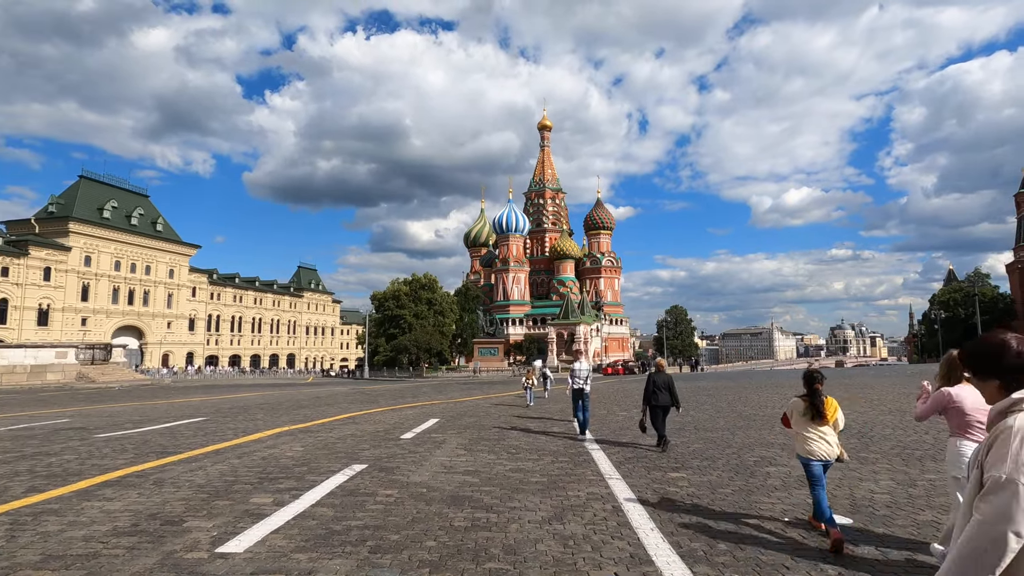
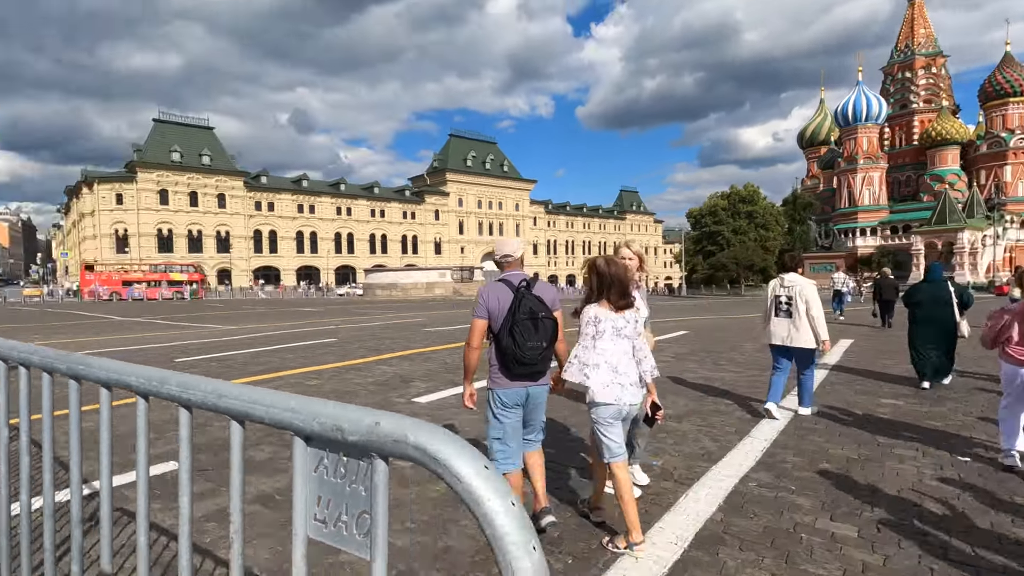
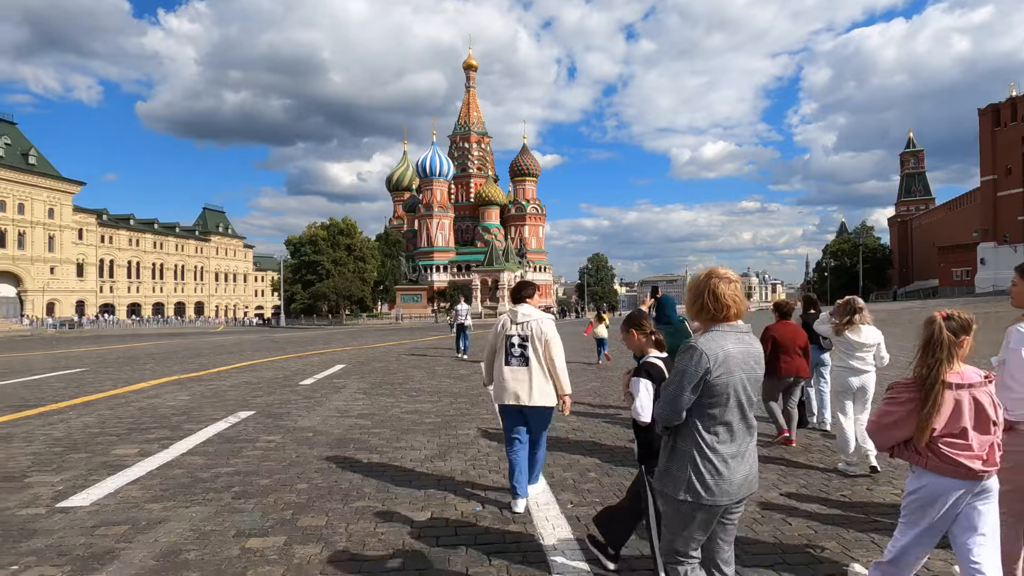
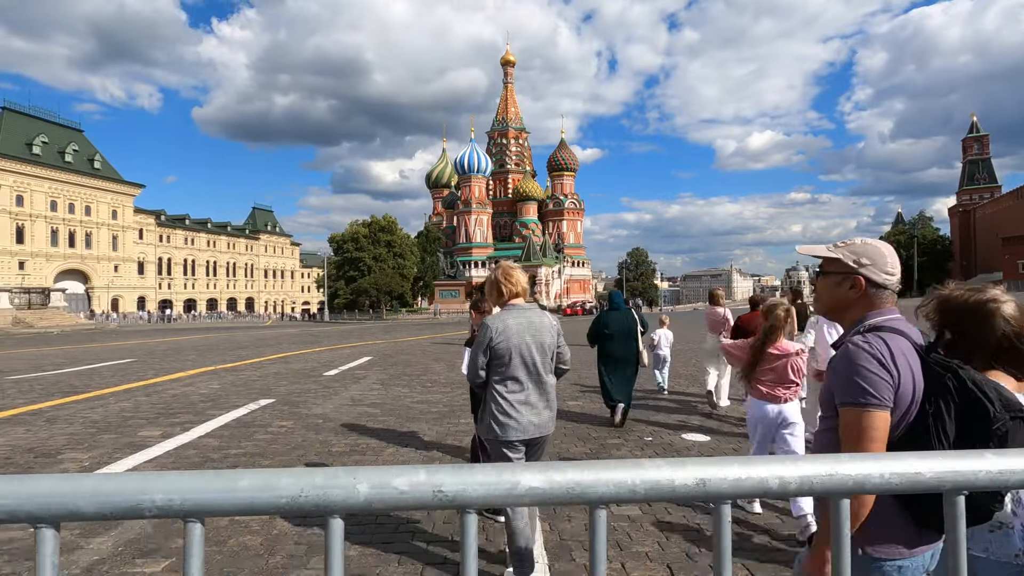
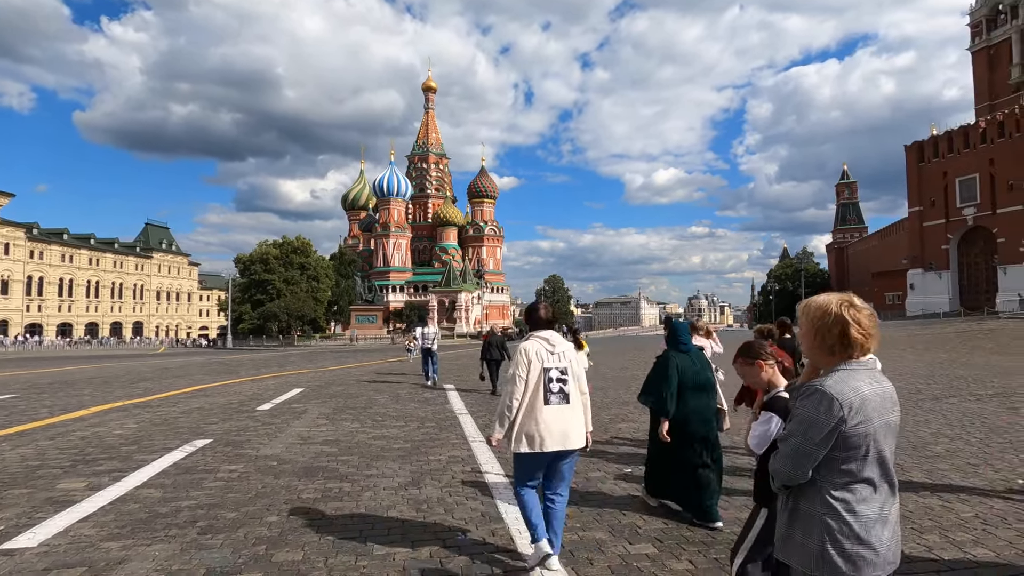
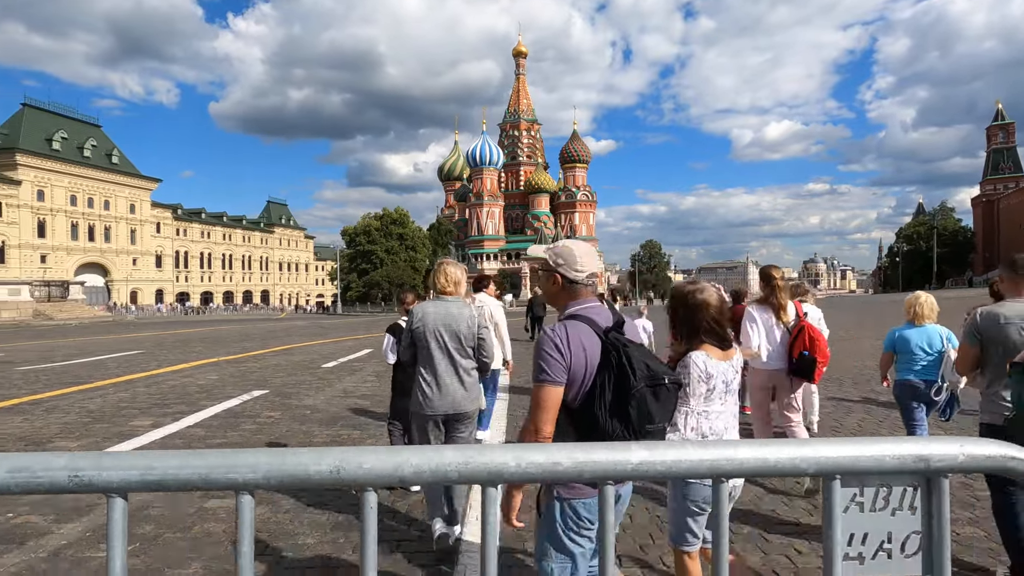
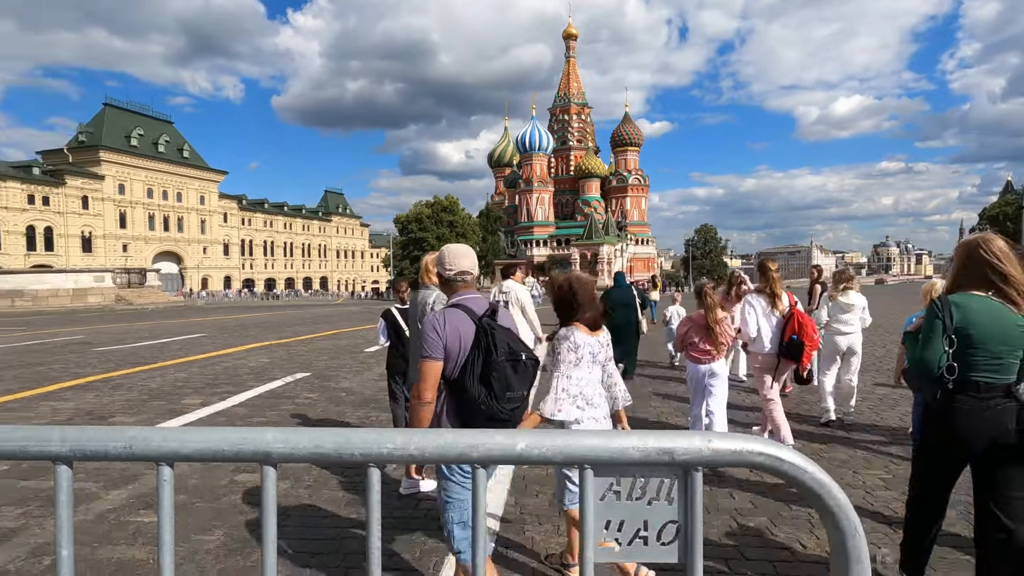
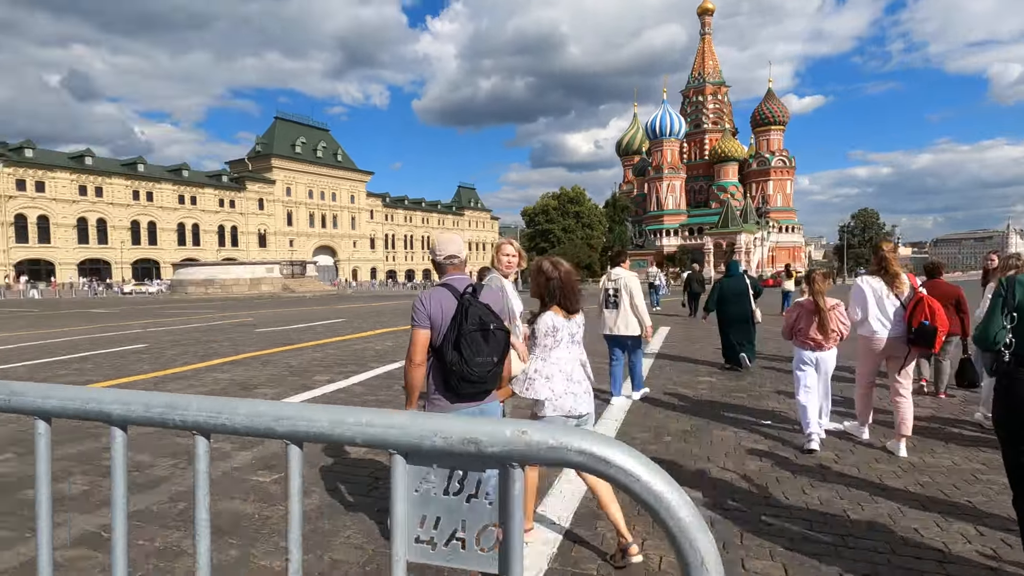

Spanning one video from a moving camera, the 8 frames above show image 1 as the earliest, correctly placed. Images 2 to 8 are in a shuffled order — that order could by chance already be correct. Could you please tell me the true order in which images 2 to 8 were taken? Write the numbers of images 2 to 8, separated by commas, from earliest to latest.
5, 3, 4, 6, 7, 8, 2
